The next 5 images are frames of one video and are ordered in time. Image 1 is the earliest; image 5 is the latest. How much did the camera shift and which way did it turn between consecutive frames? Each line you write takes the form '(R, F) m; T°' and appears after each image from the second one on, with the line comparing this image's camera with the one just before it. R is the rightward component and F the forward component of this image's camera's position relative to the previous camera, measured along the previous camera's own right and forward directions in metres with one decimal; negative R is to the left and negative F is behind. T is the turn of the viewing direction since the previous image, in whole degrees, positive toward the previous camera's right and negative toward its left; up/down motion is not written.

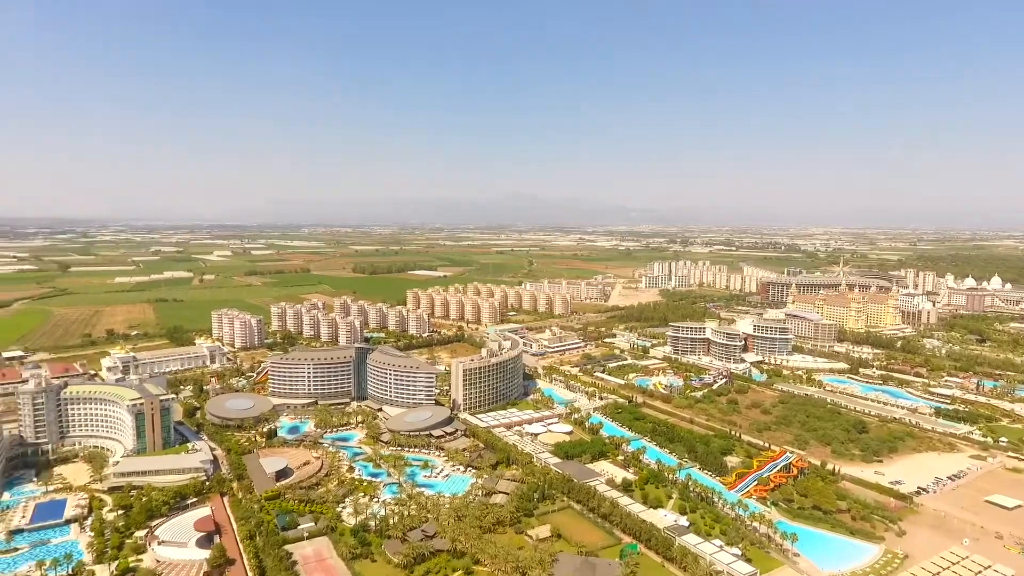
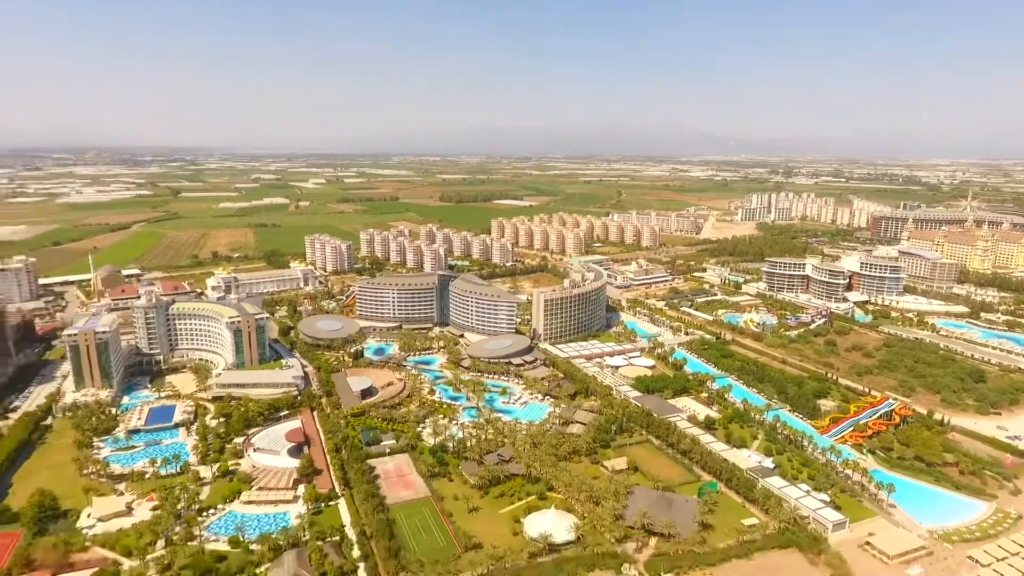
(+0.4, +1.1) m; -8°
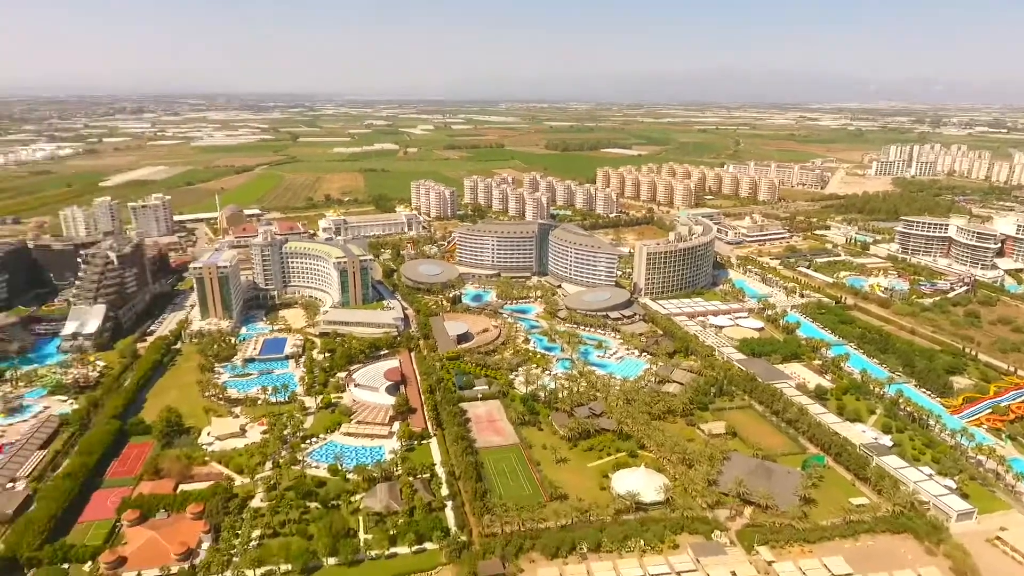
(+0.3, +0.9) m; -9°
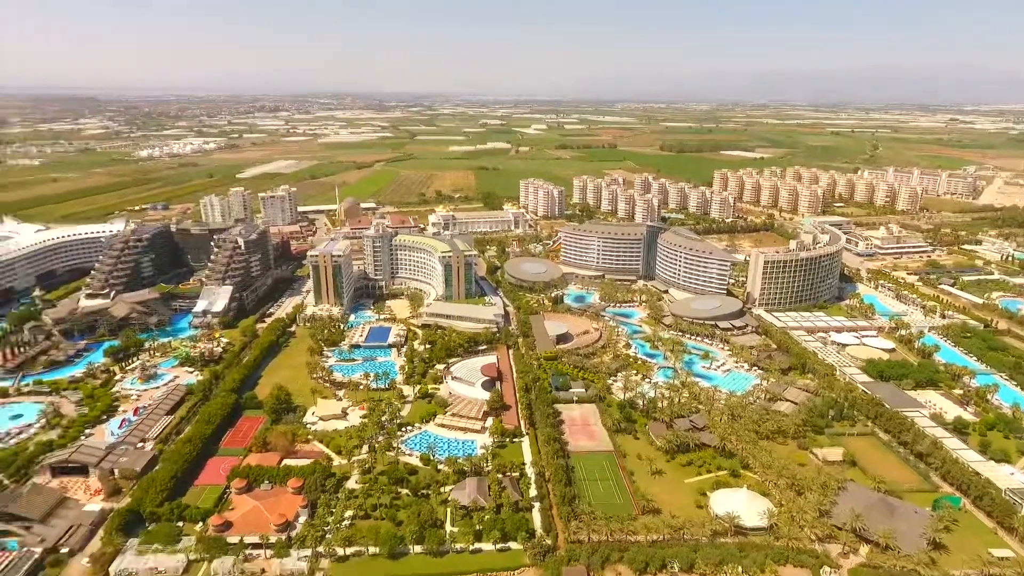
(+0.4, +0.7) m; -10°
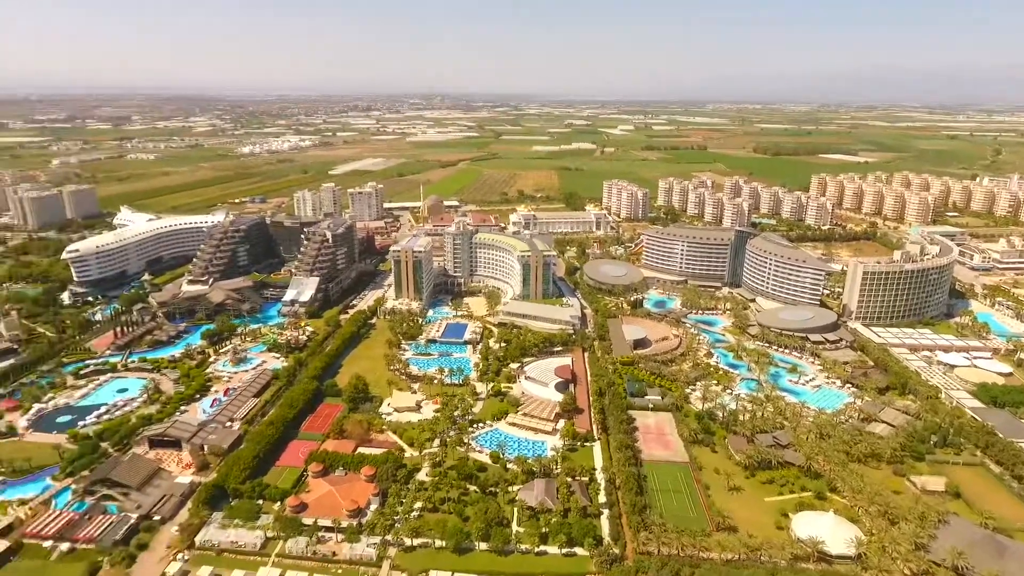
(+0.2, +0.4) m; -7°
